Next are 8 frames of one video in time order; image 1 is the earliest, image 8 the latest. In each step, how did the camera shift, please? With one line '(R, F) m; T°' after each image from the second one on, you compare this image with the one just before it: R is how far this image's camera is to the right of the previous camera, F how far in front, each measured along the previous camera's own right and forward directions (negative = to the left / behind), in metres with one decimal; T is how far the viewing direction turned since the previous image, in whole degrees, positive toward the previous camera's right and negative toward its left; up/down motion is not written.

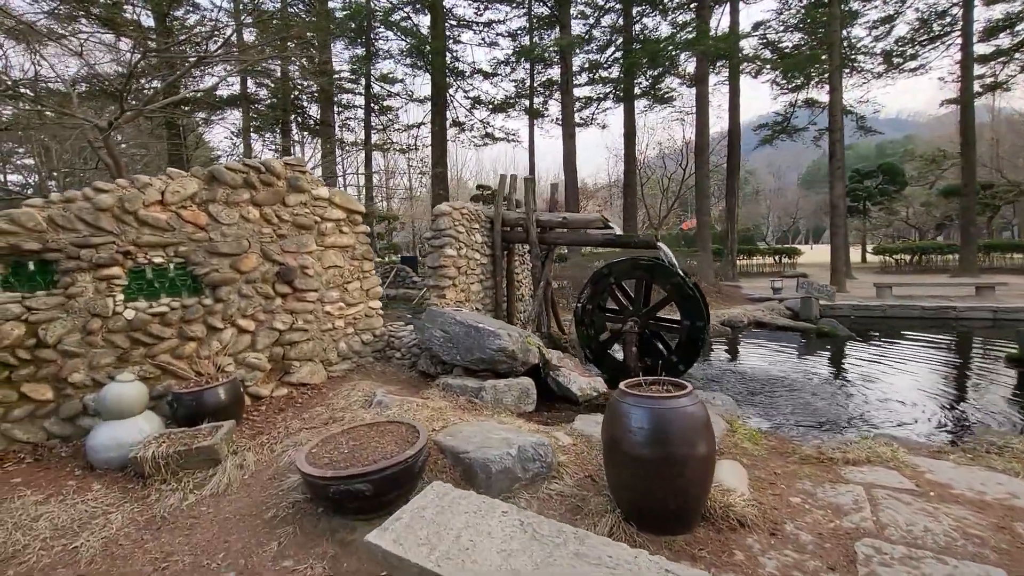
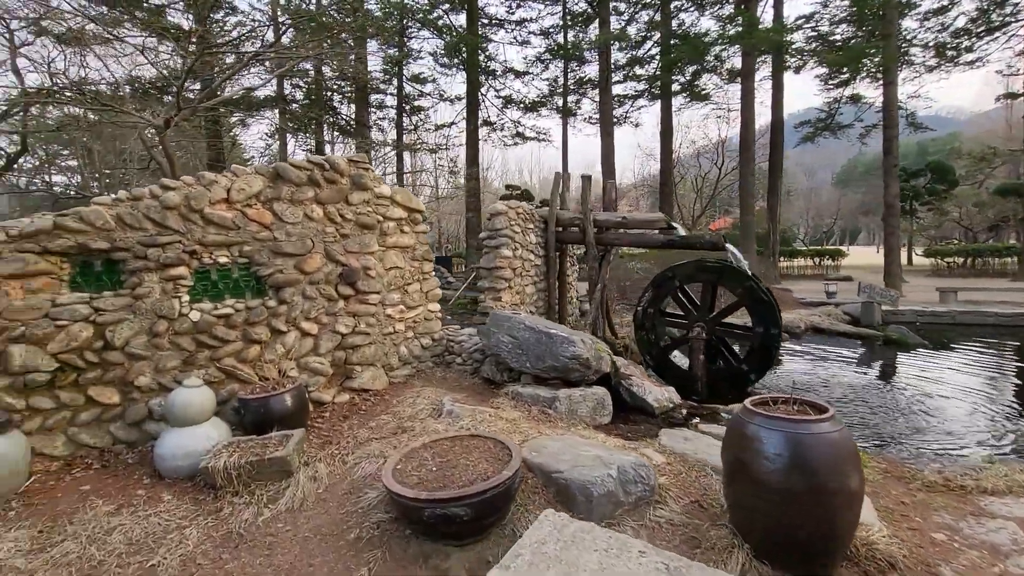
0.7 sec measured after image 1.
(-0.5, +0.2) m; -2°
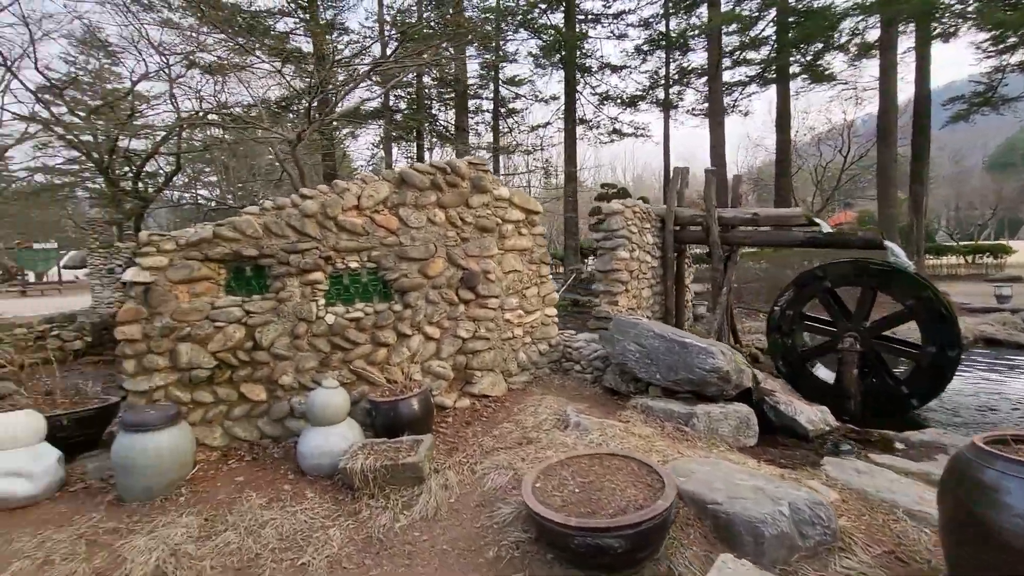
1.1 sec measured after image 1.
(-0.3, +0.2) m; -10°
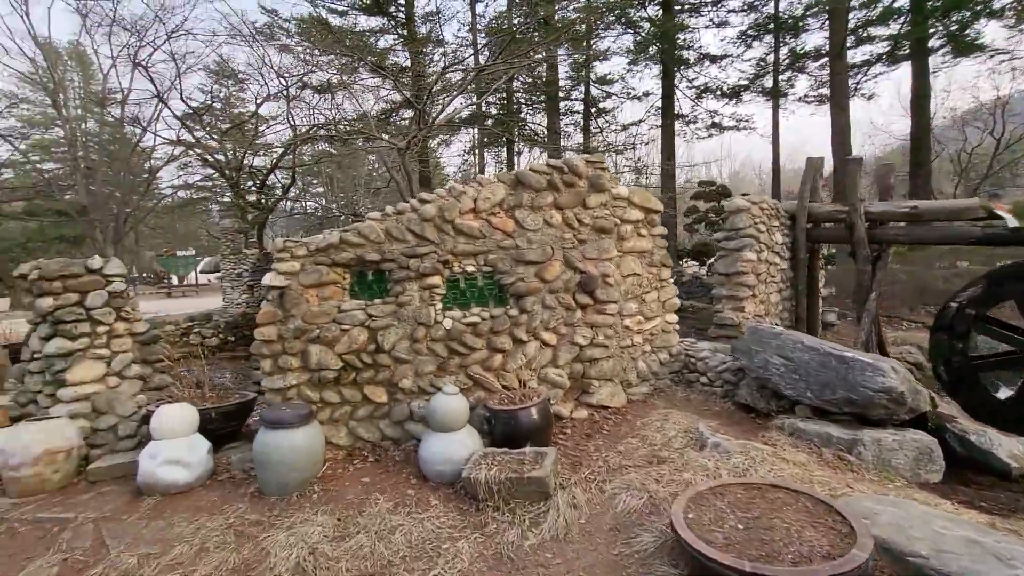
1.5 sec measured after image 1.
(-0.3, +0.2) m; -10°
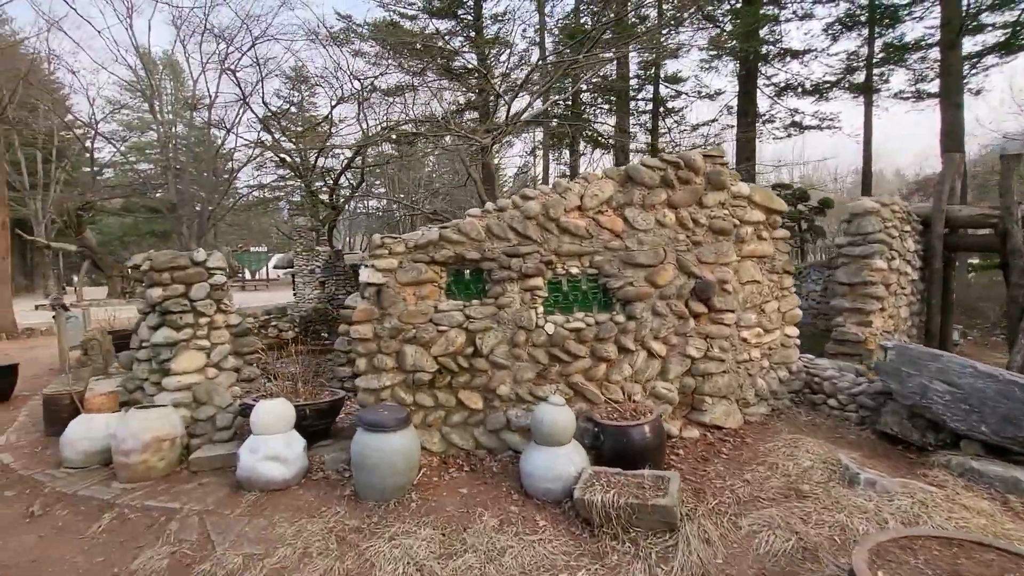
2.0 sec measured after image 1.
(-0.4, +0.2) m; -6°
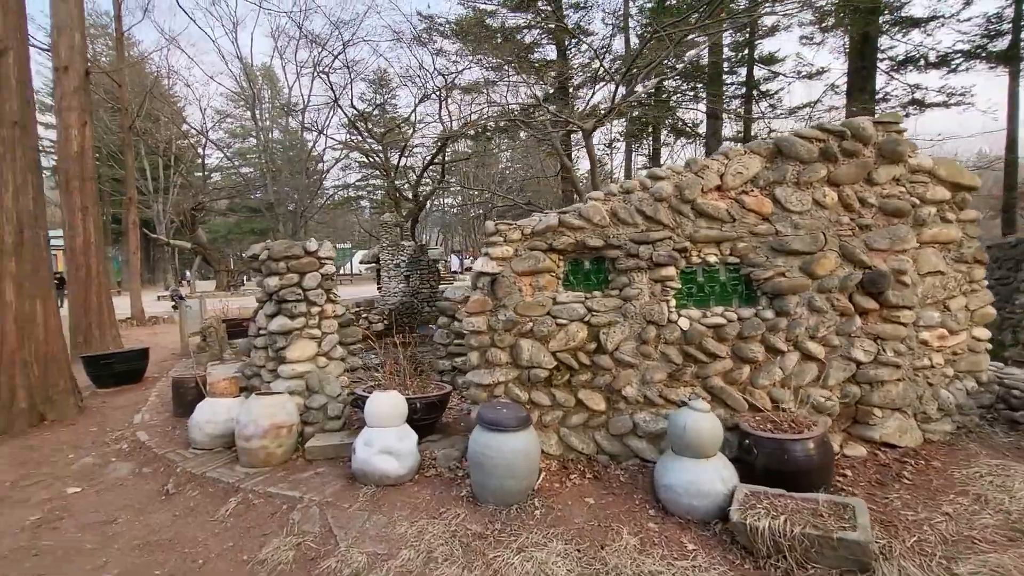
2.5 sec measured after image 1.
(-0.4, +0.3) m; -8°
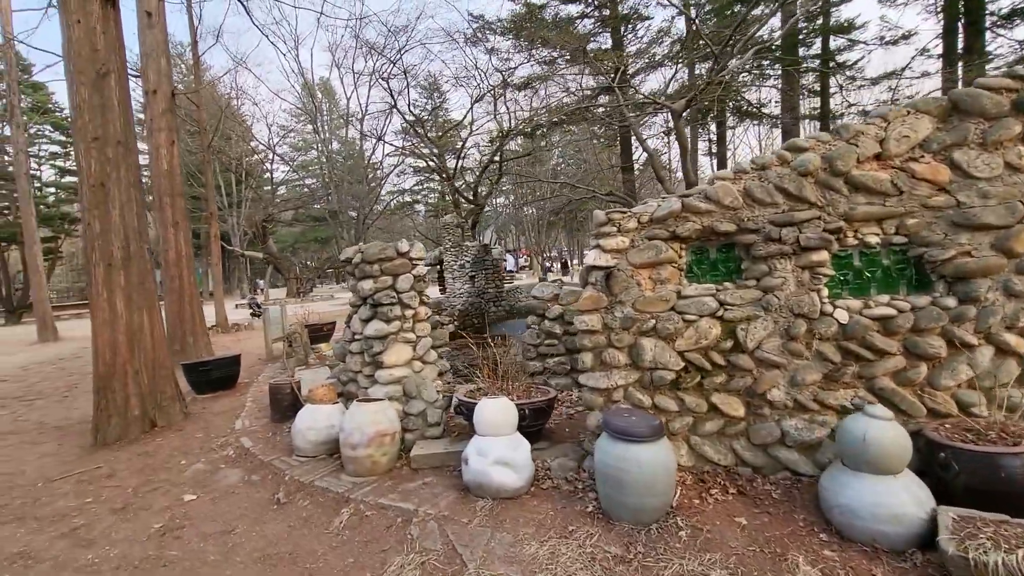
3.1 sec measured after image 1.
(-0.4, +0.3) m; -6°
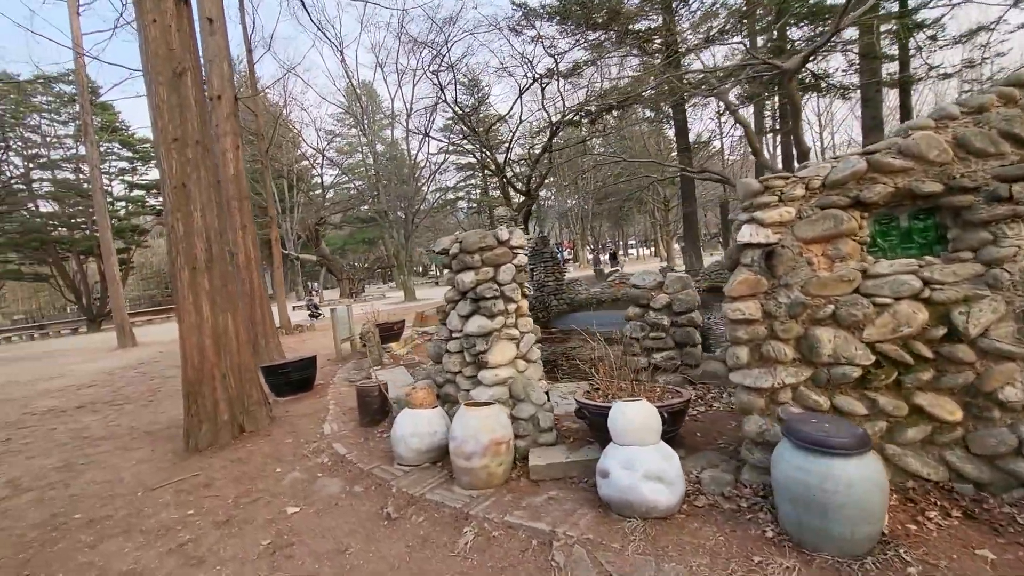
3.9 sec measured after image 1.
(-0.6, +0.4) m; -5°
